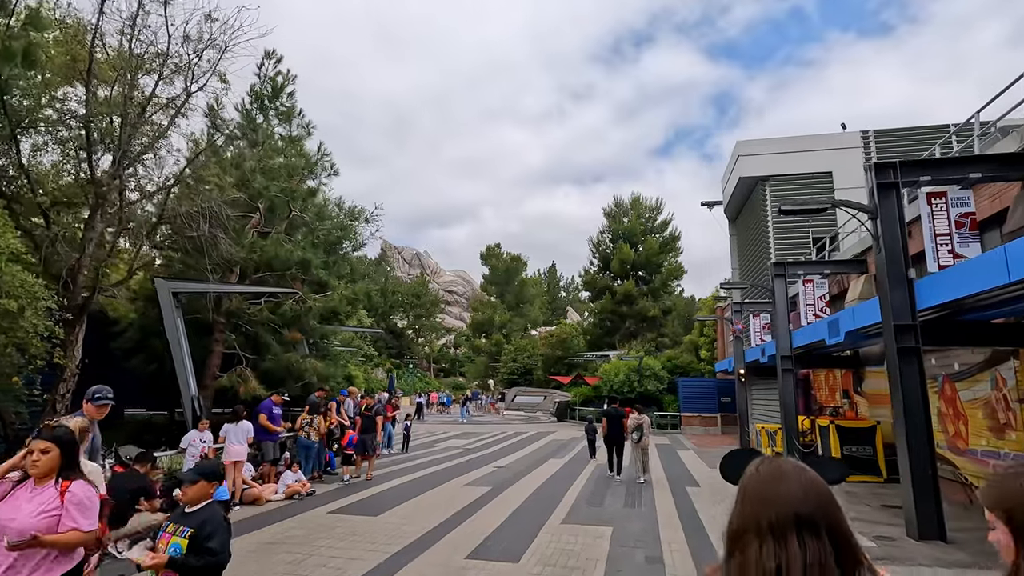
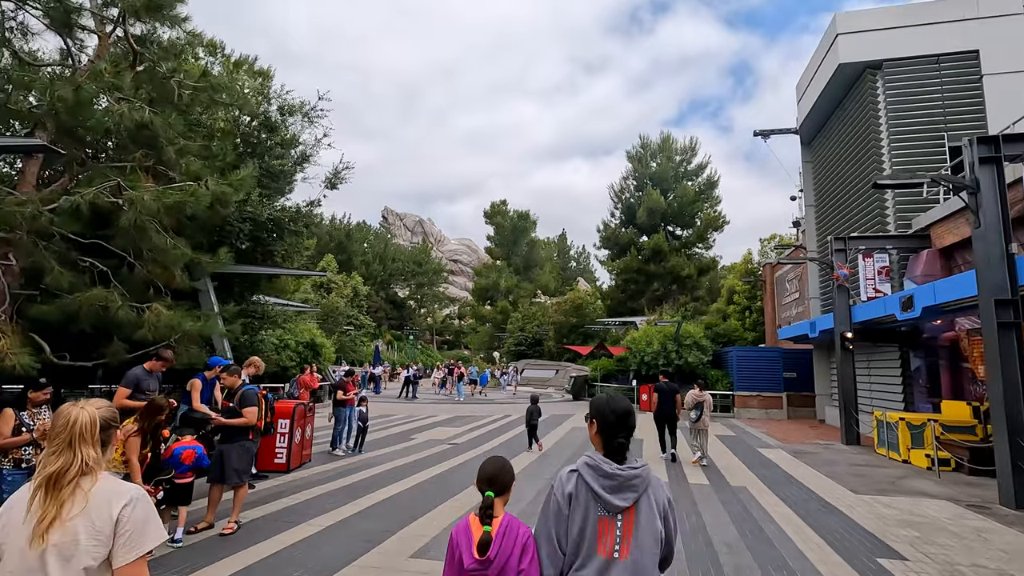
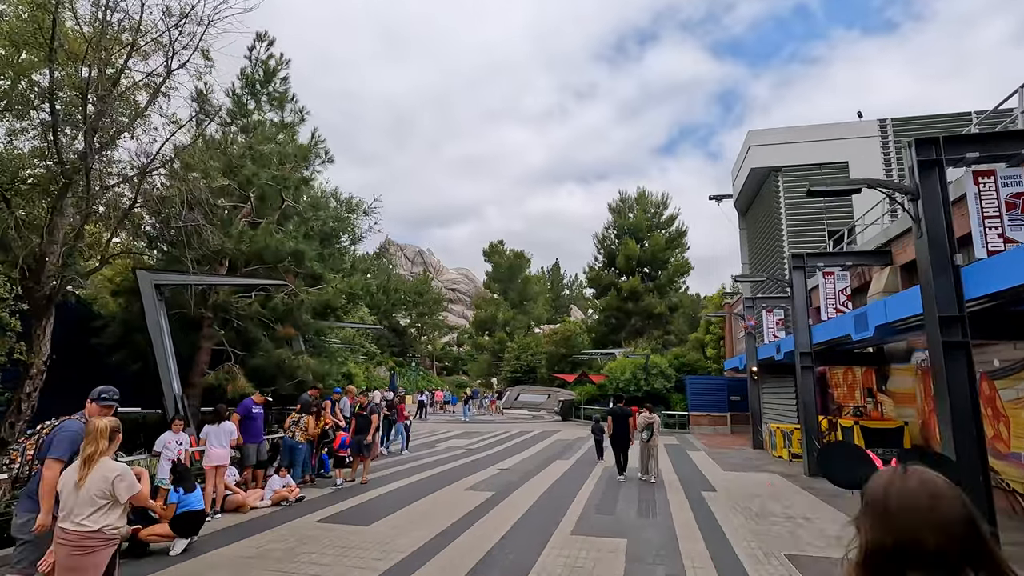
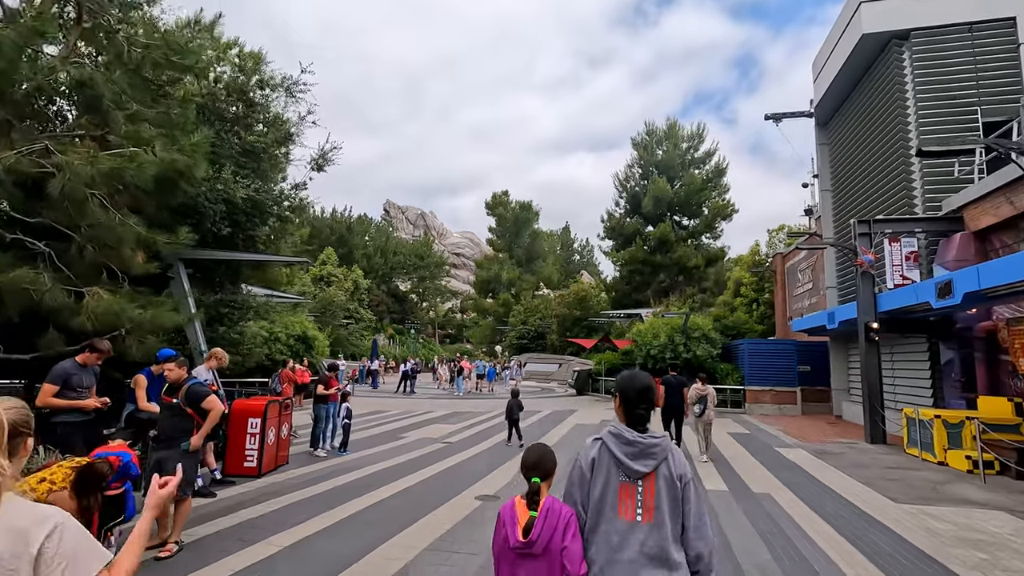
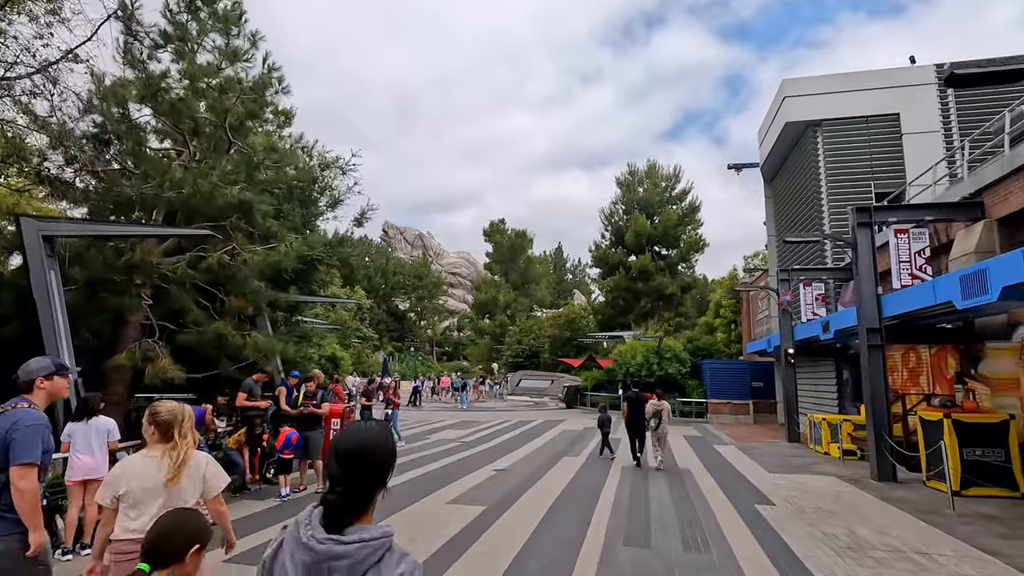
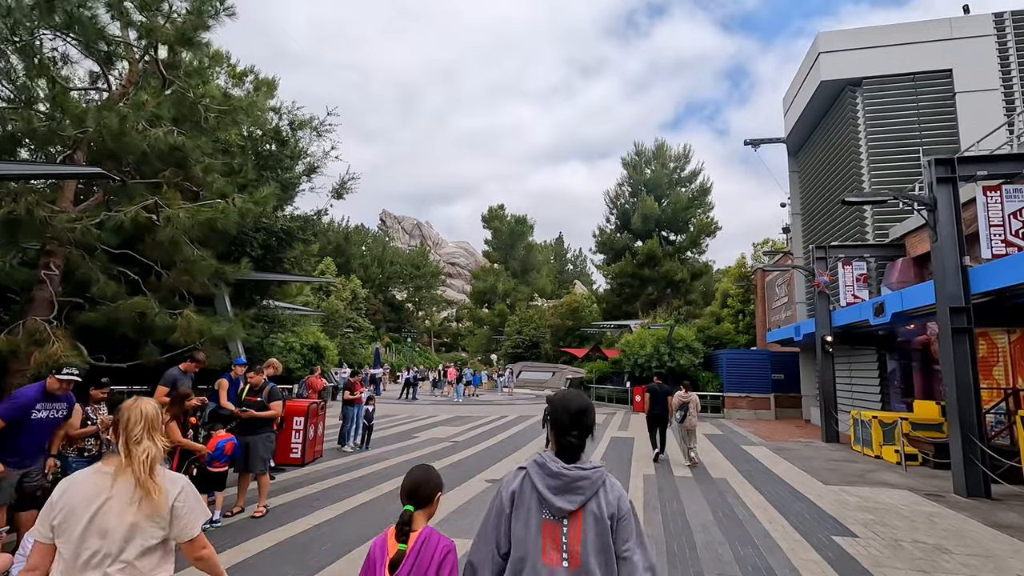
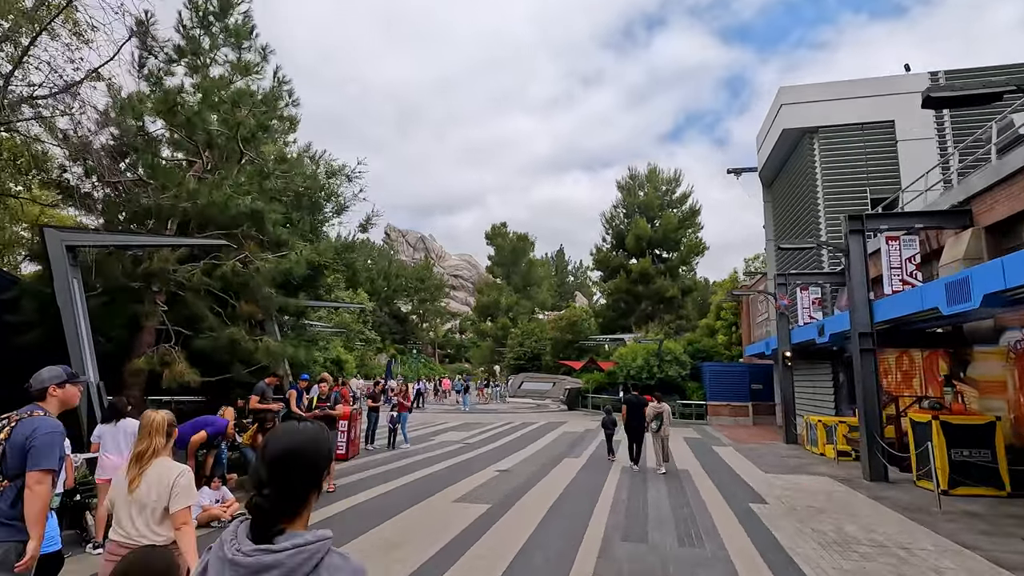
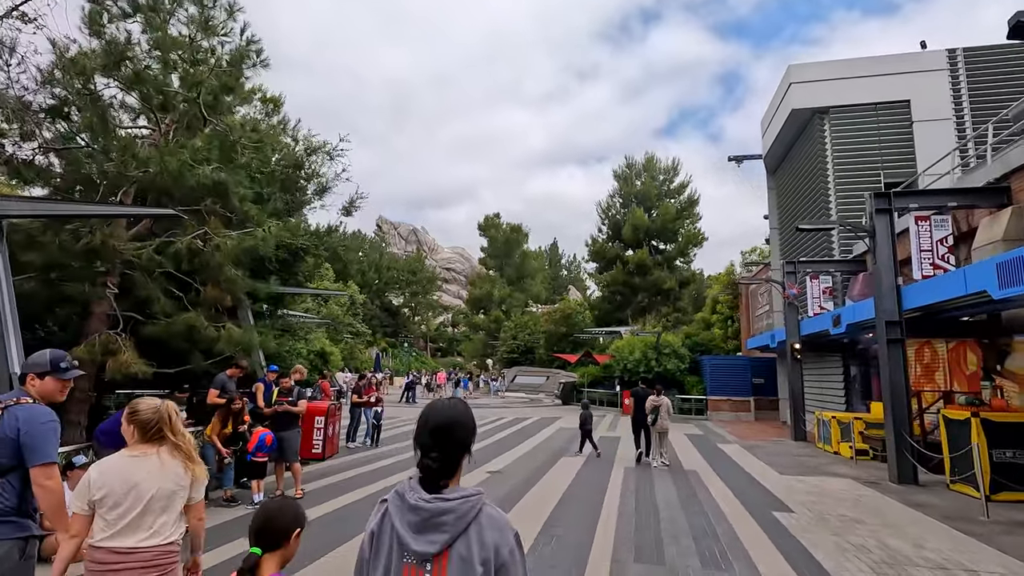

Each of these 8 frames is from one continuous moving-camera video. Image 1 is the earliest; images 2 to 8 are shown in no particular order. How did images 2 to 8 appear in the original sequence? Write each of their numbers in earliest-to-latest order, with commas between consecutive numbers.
3, 7, 5, 8, 6, 2, 4
